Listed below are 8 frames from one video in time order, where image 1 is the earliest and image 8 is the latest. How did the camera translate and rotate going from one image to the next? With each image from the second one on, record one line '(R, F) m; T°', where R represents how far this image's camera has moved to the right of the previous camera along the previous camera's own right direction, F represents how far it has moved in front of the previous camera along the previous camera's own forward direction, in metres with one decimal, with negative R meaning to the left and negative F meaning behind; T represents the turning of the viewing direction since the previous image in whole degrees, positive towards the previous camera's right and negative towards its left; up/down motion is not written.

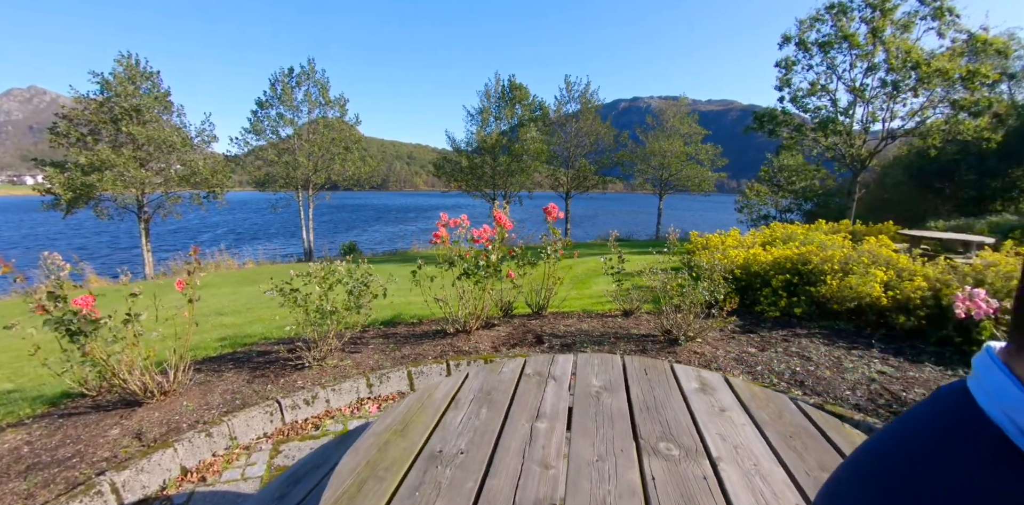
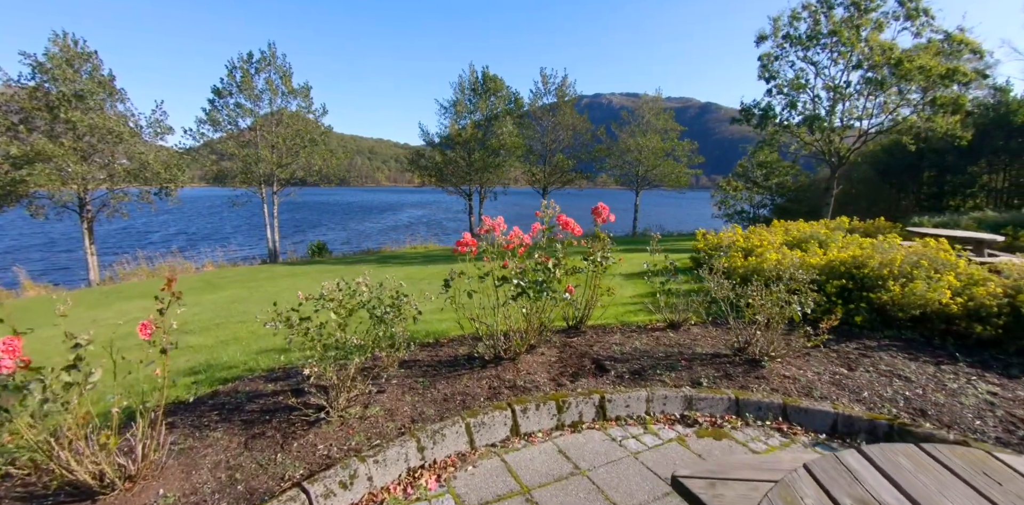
(-0.6, +0.8) m; +4°
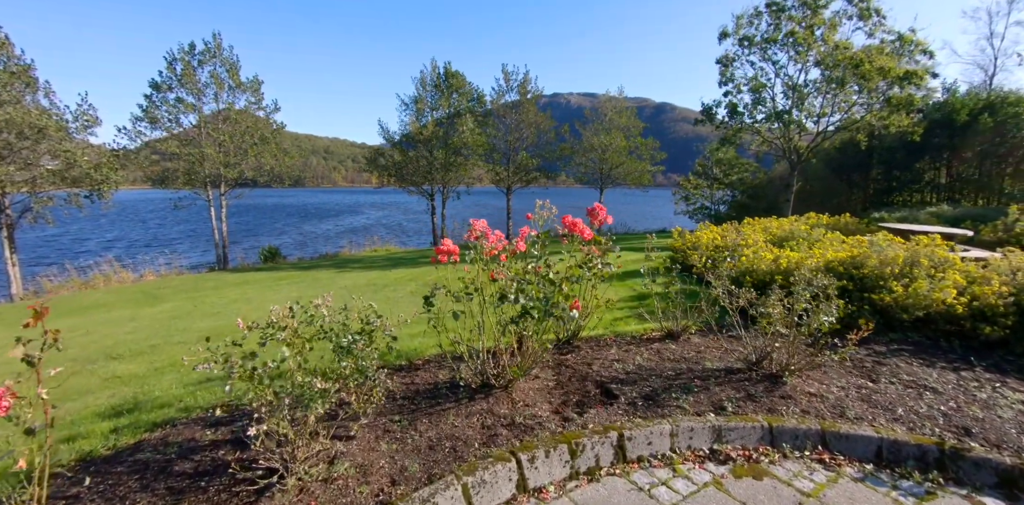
(-0.2, +0.5) m; +4°
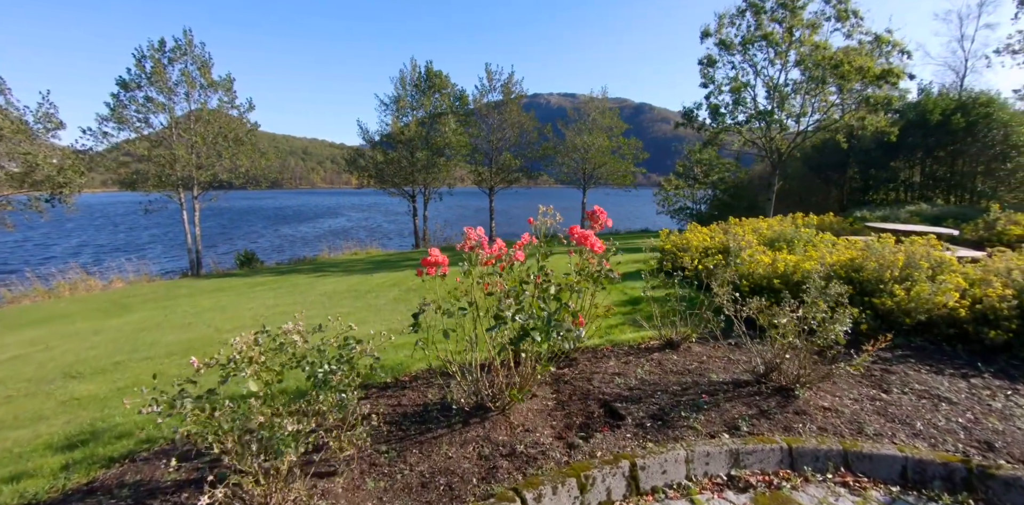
(-0.1, +0.2) m; +2°
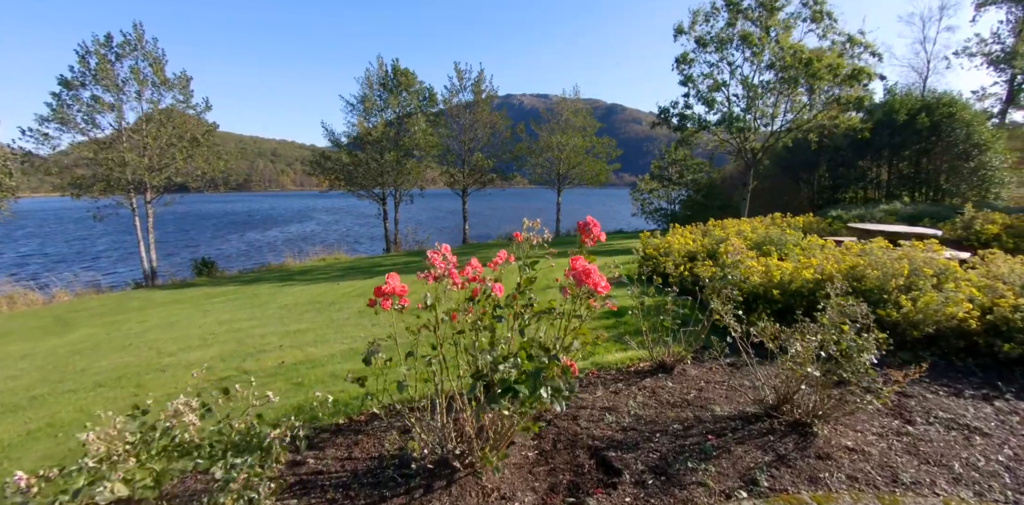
(0.0, +0.5) m; +3°
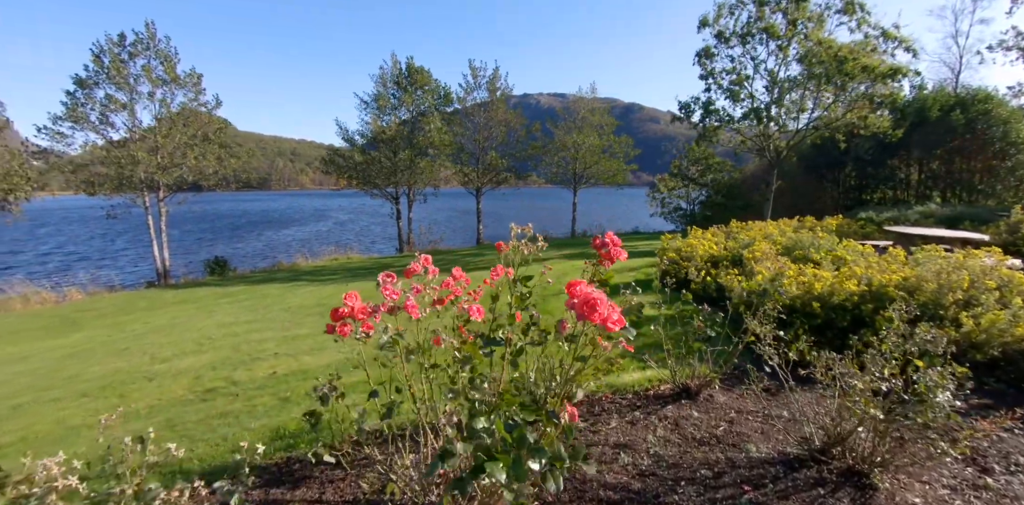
(+0.1, +0.4) m; -2°
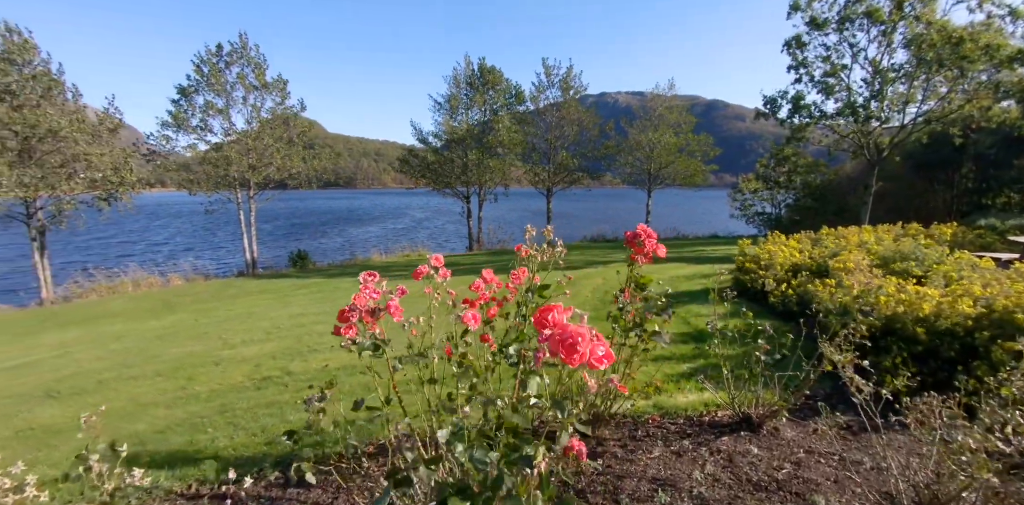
(+0.2, +0.2) m; -9°
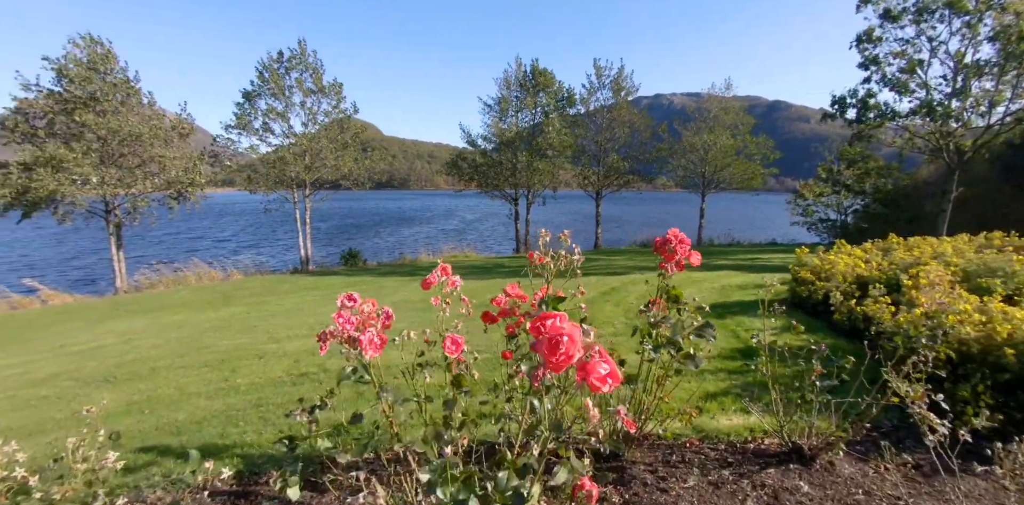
(+0.1, +0.2) m; -6°
